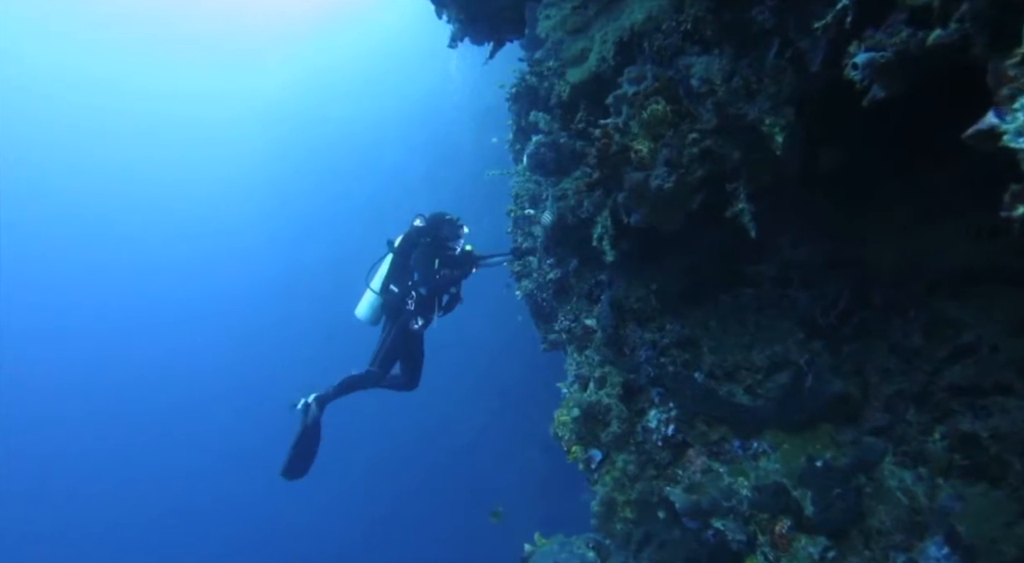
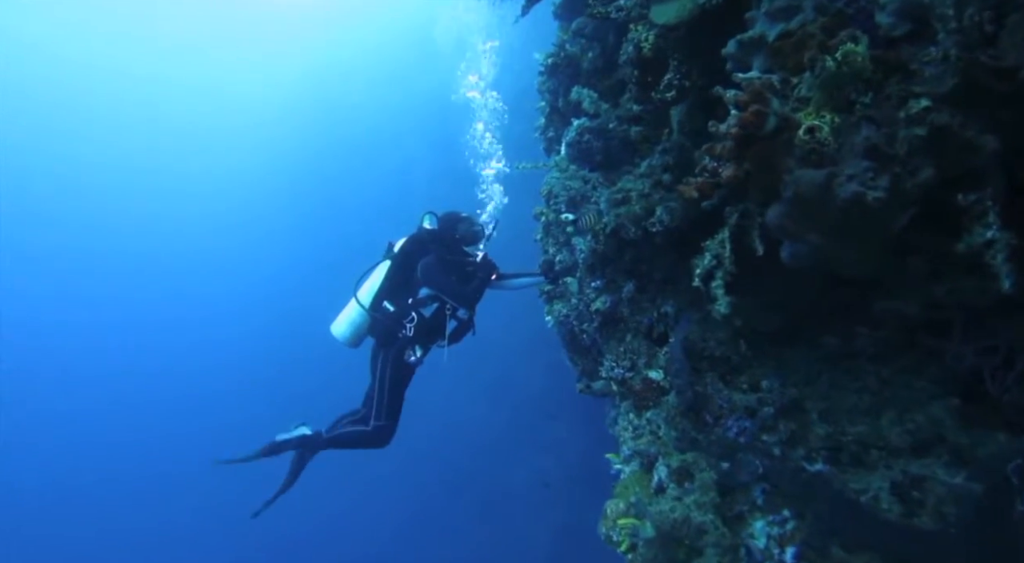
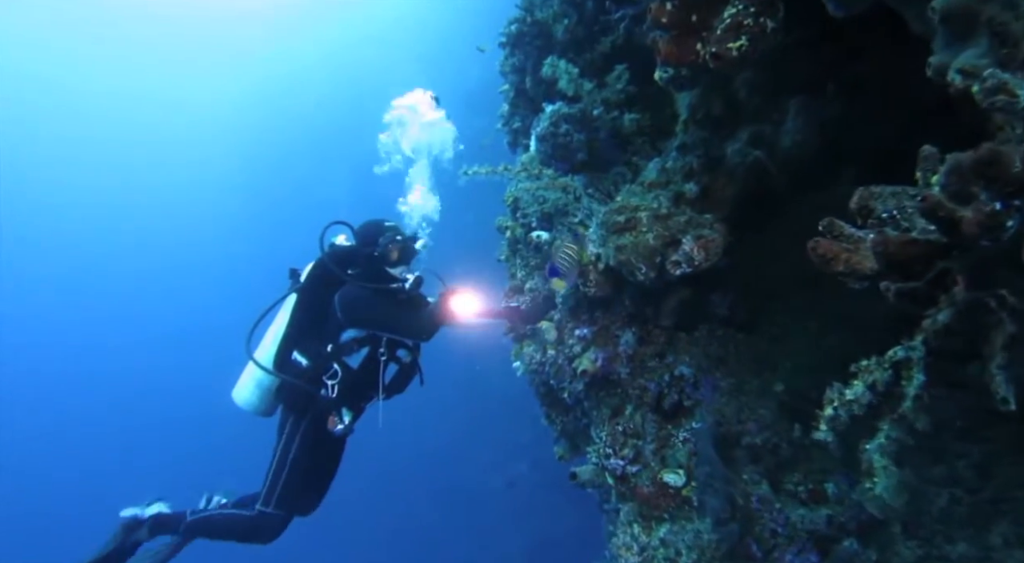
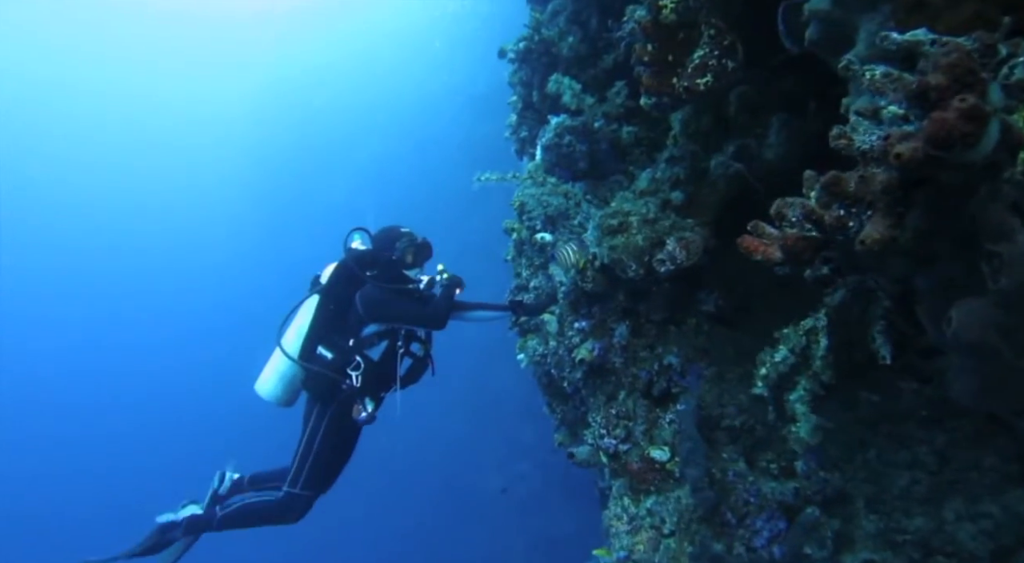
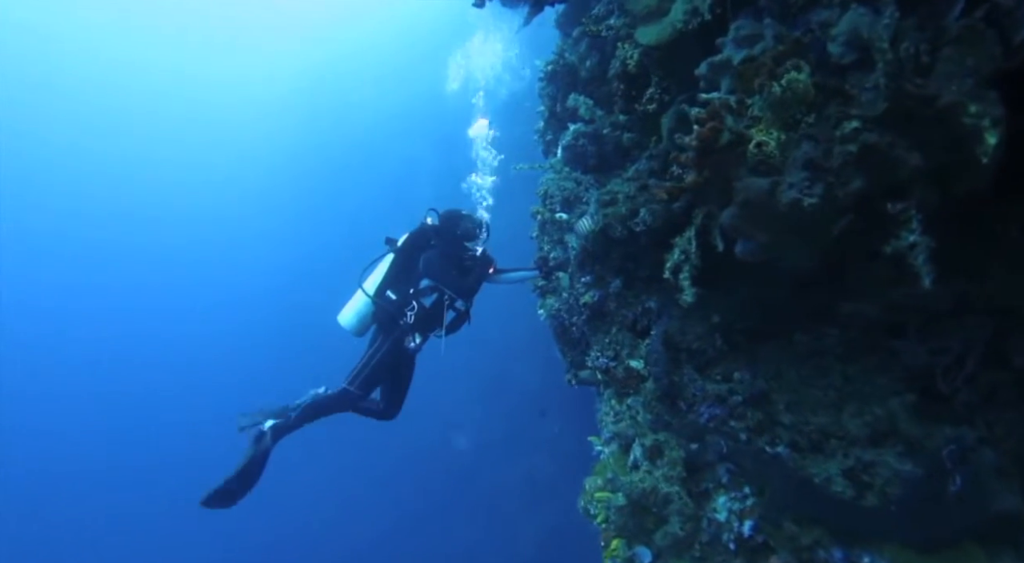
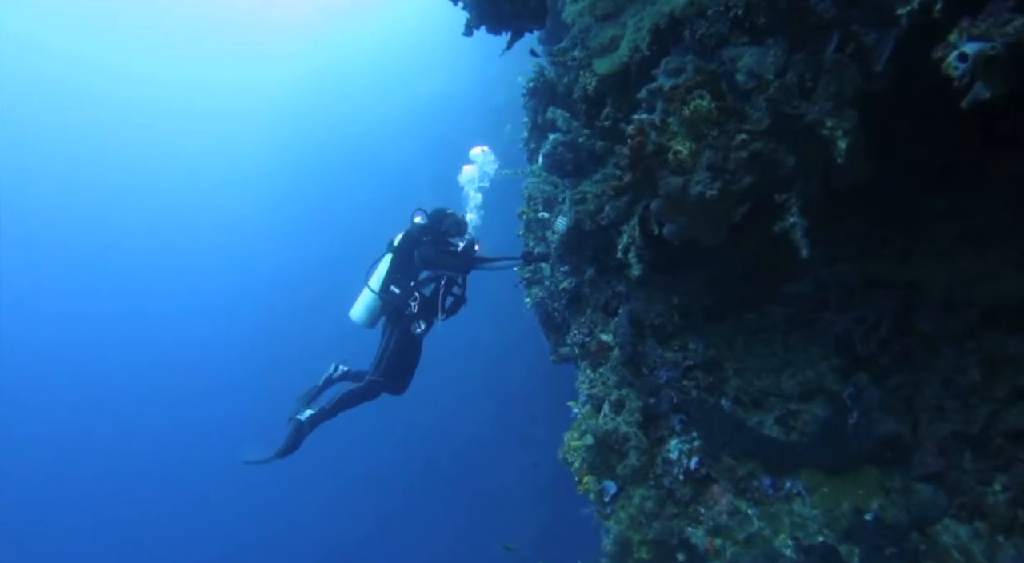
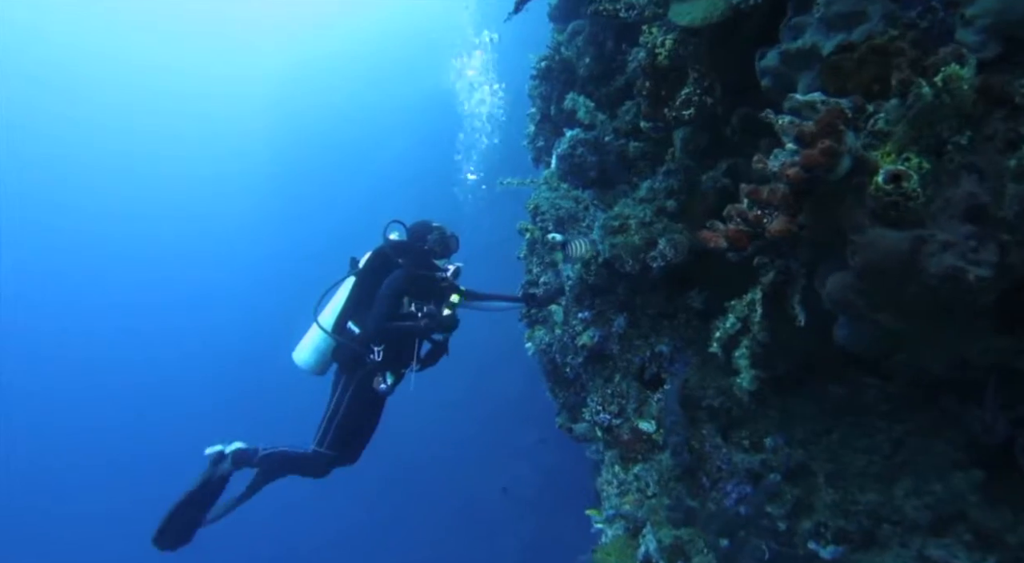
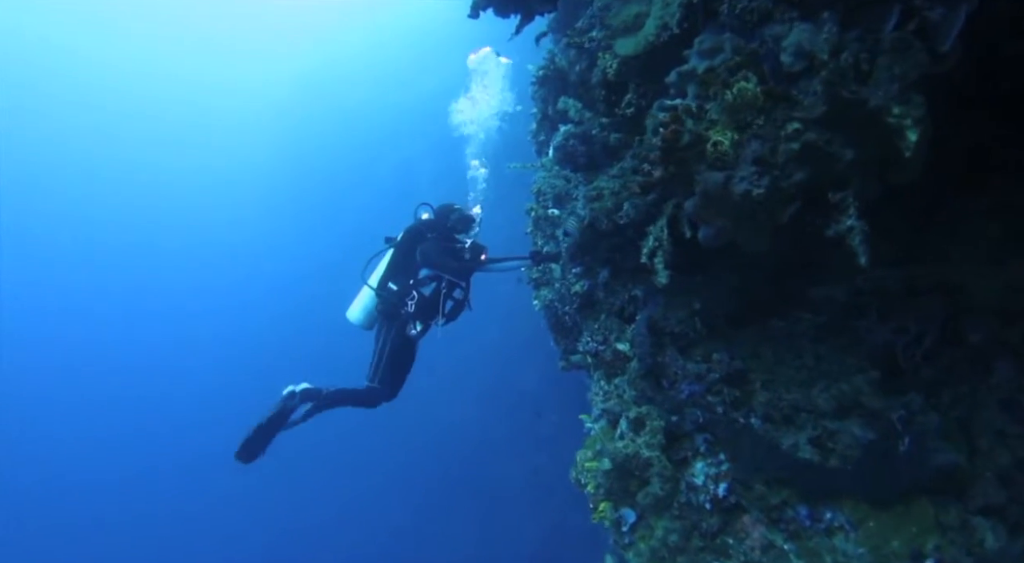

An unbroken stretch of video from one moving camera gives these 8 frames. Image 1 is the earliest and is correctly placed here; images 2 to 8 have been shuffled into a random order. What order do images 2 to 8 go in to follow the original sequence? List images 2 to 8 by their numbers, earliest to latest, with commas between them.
6, 8, 5, 2, 7, 4, 3
